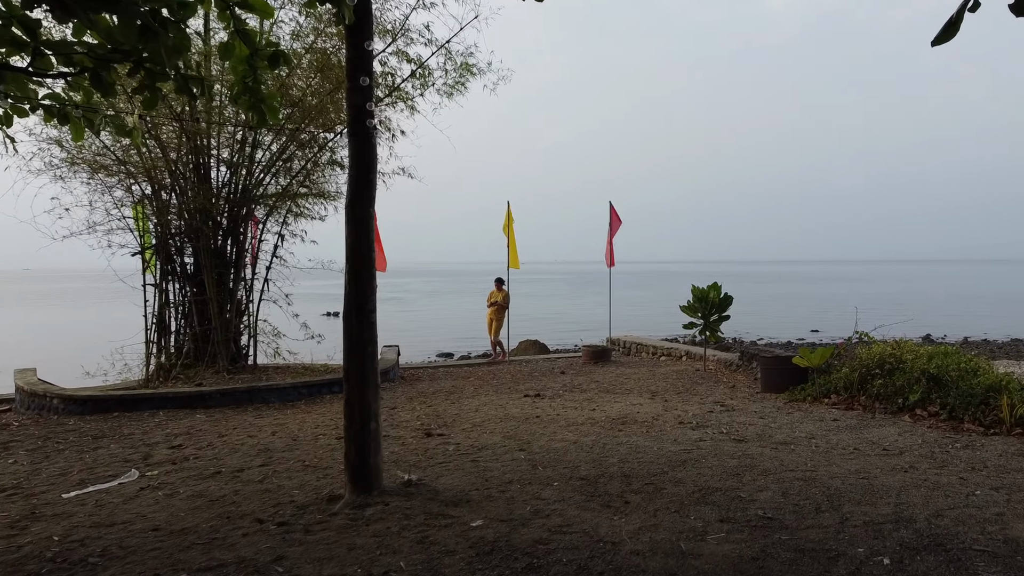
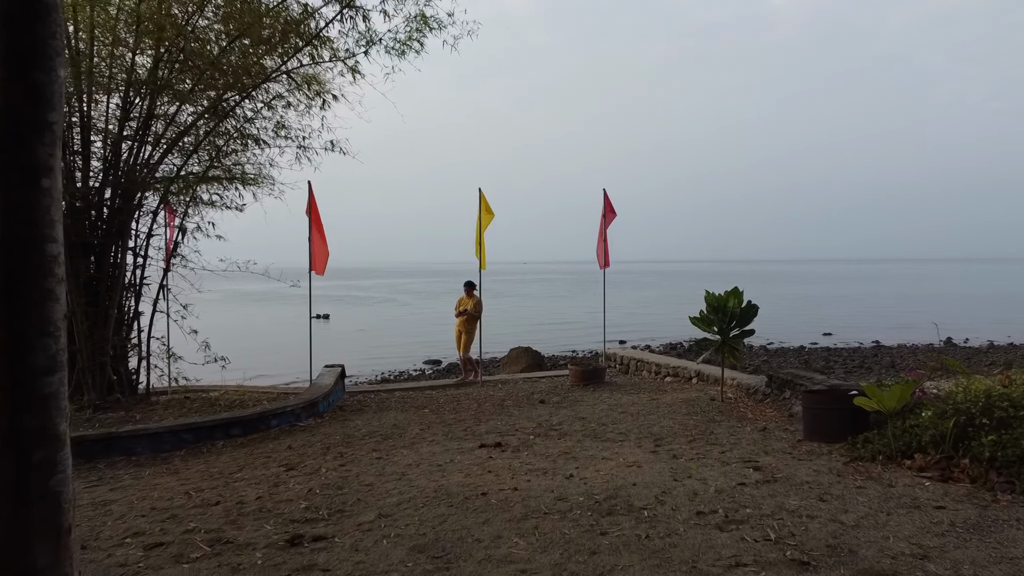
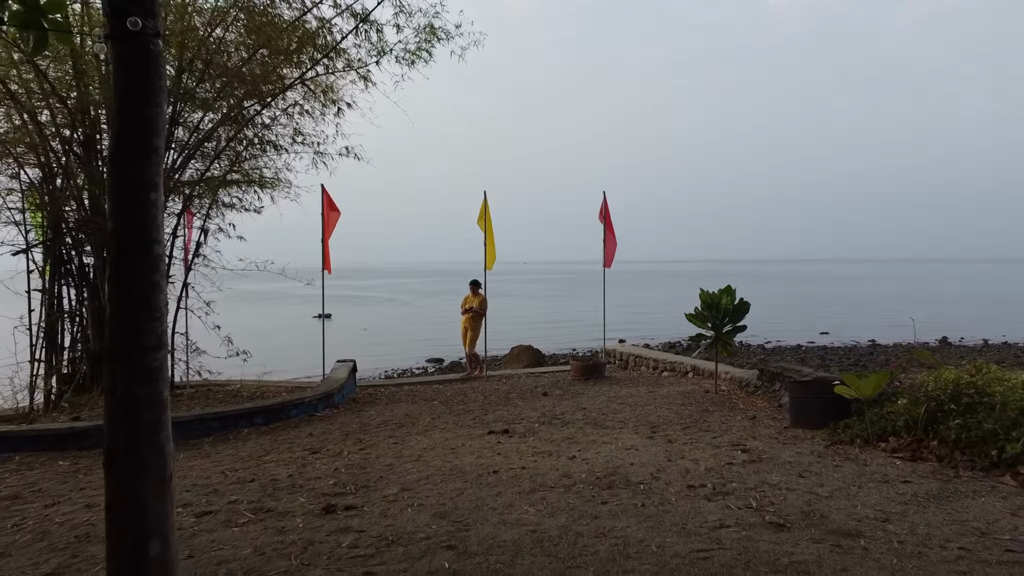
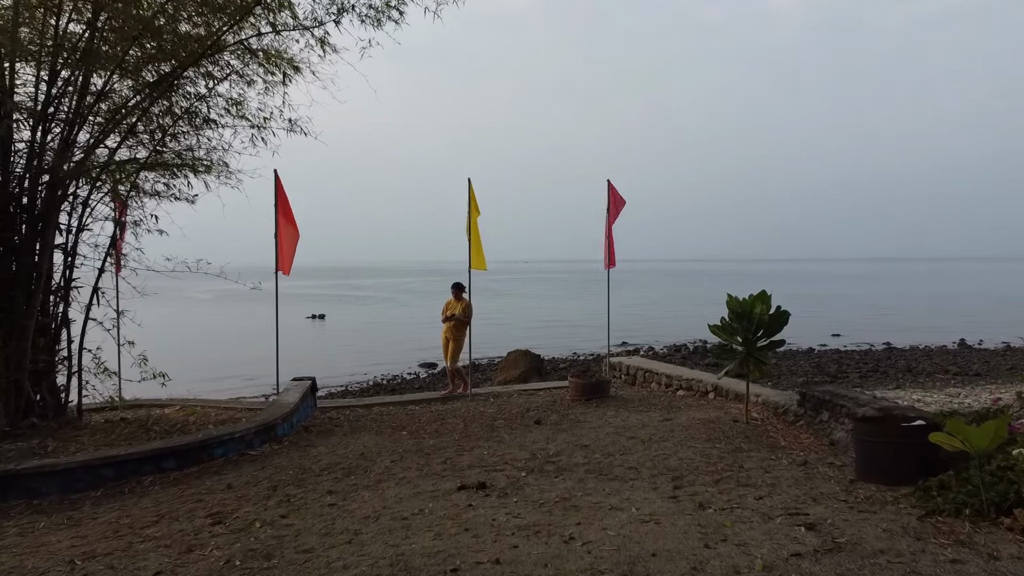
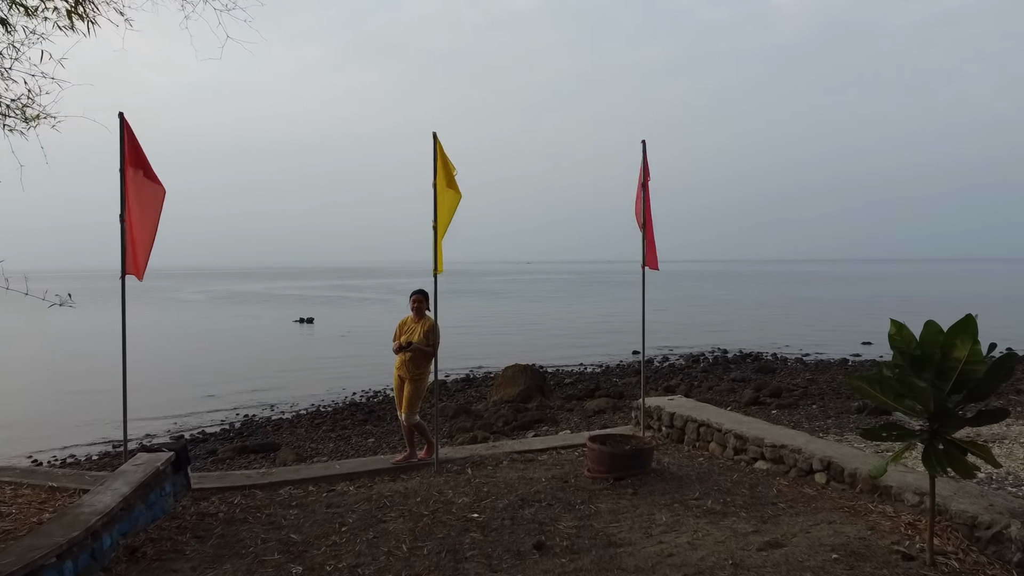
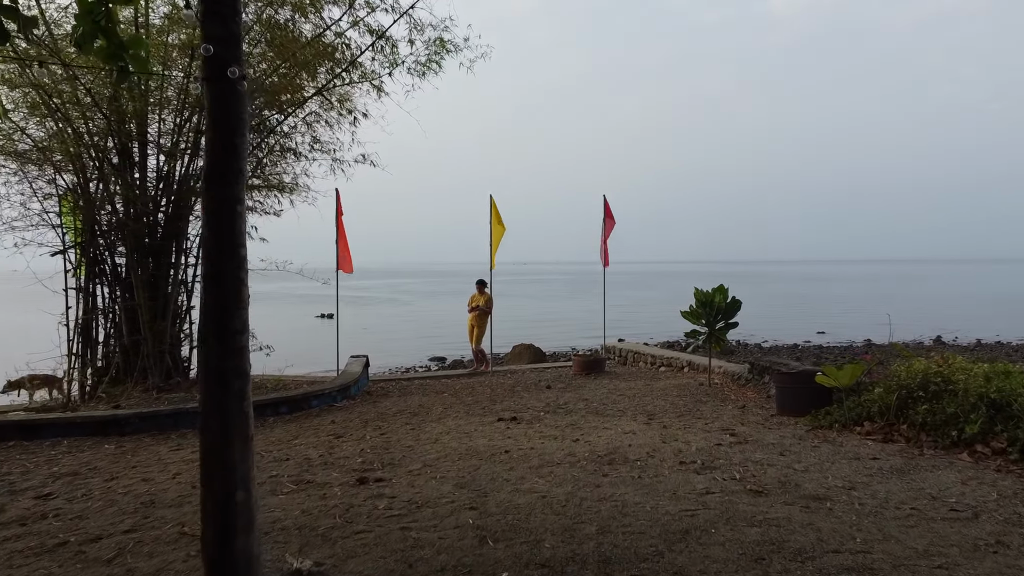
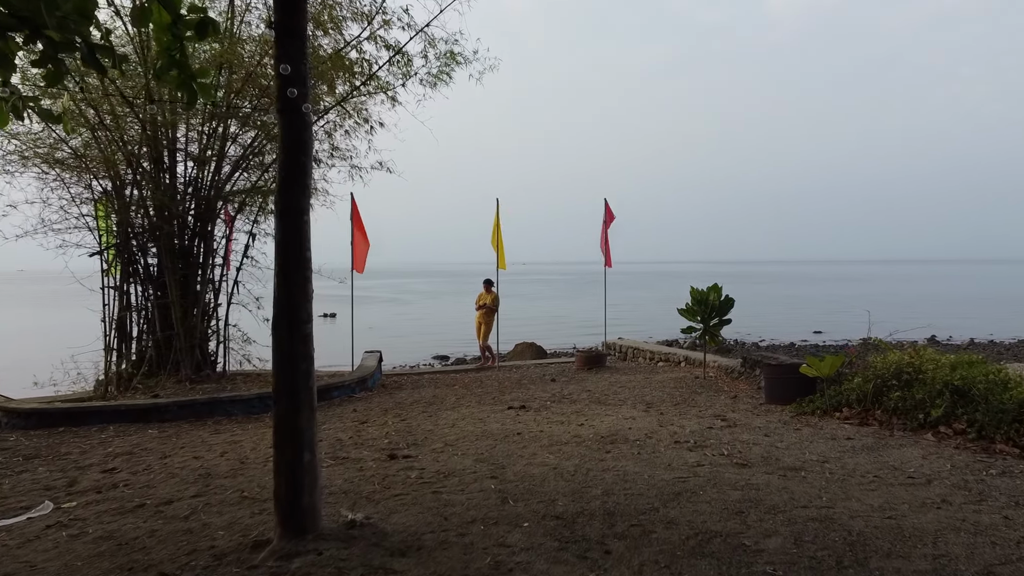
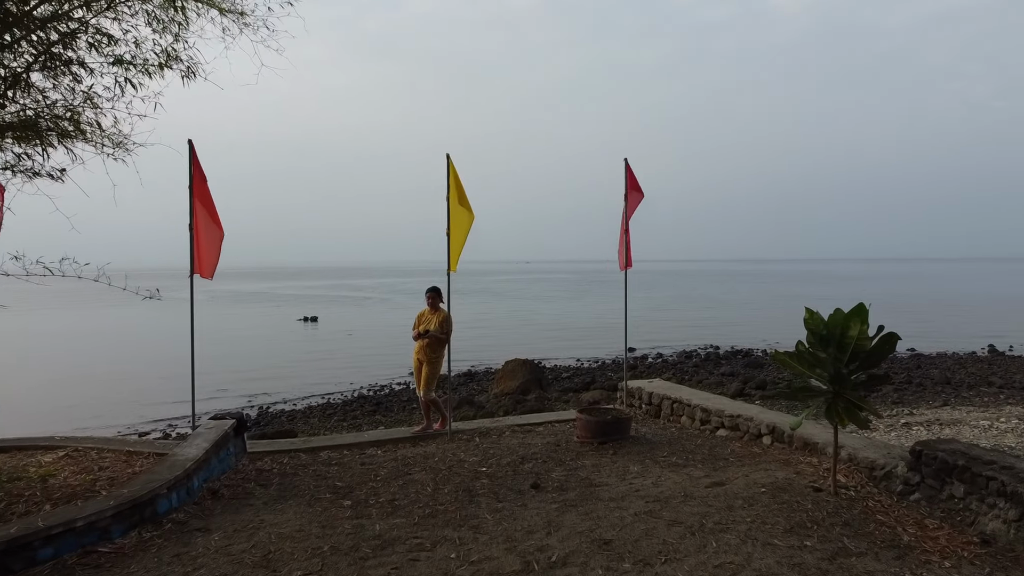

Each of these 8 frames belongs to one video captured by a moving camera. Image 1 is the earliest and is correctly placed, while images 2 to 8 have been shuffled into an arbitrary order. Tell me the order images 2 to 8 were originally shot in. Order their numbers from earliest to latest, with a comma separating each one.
7, 6, 3, 2, 4, 8, 5
